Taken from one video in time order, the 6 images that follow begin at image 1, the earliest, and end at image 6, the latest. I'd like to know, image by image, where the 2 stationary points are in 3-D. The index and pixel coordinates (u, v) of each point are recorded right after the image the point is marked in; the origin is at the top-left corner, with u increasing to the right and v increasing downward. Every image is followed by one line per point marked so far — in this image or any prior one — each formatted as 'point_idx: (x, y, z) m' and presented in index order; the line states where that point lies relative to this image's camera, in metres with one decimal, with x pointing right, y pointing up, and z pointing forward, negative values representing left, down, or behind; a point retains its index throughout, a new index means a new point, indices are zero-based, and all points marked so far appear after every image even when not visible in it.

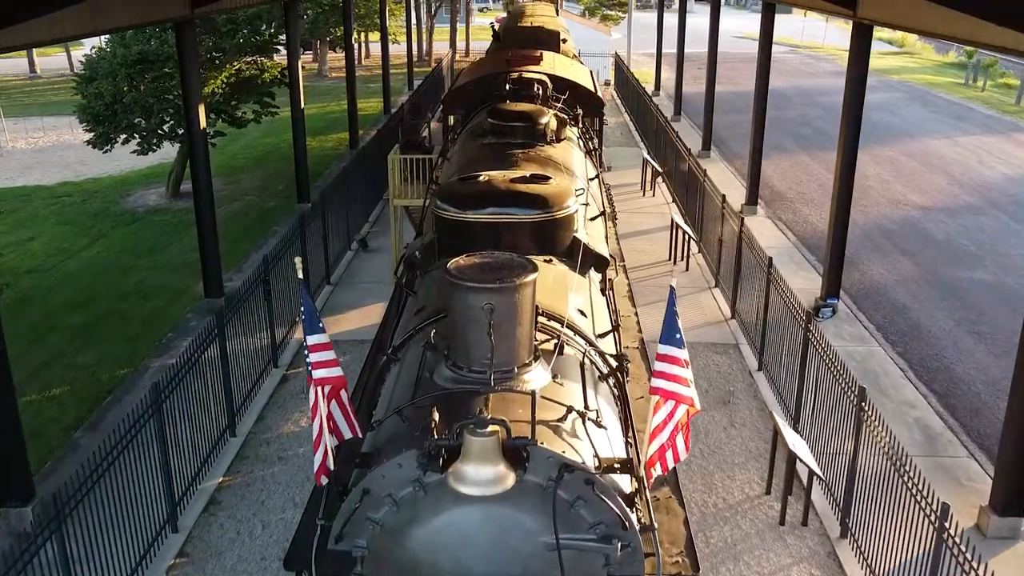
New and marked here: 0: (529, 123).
0: (+0.2, +1.9, +10.2) m
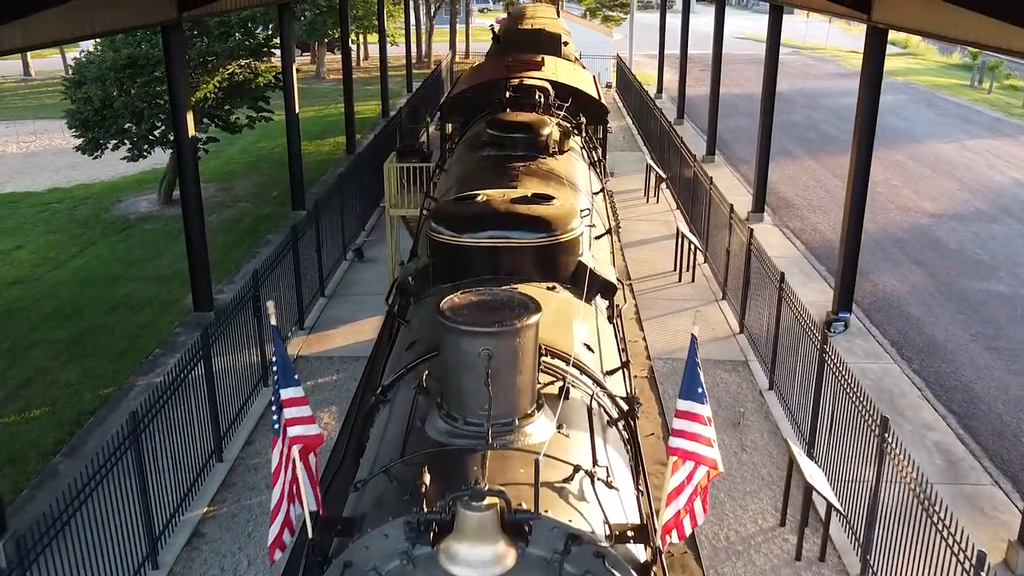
0: (+0.2, +1.6, +9.7) m
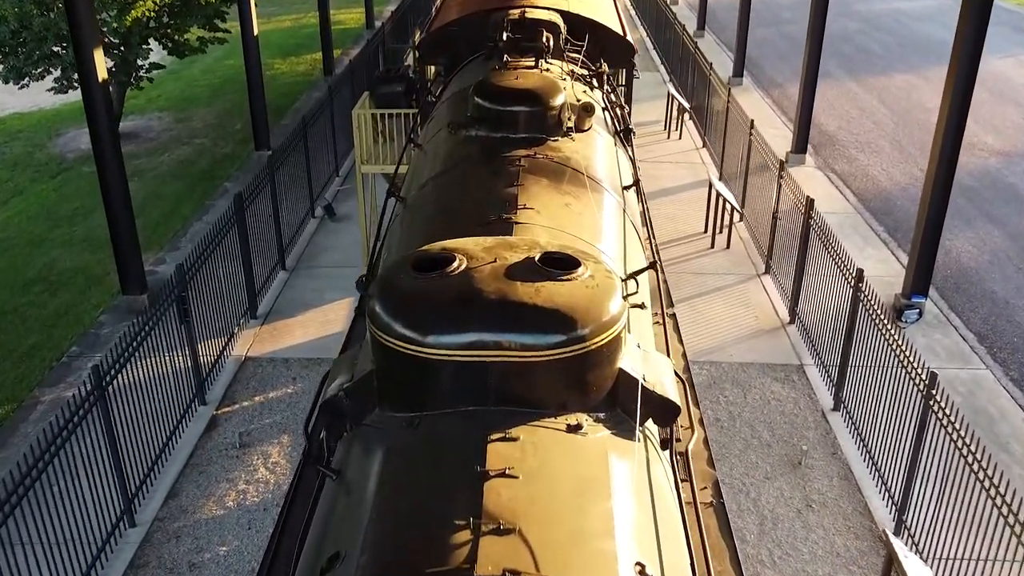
0: (+0.2, +1.4, +6.8) m
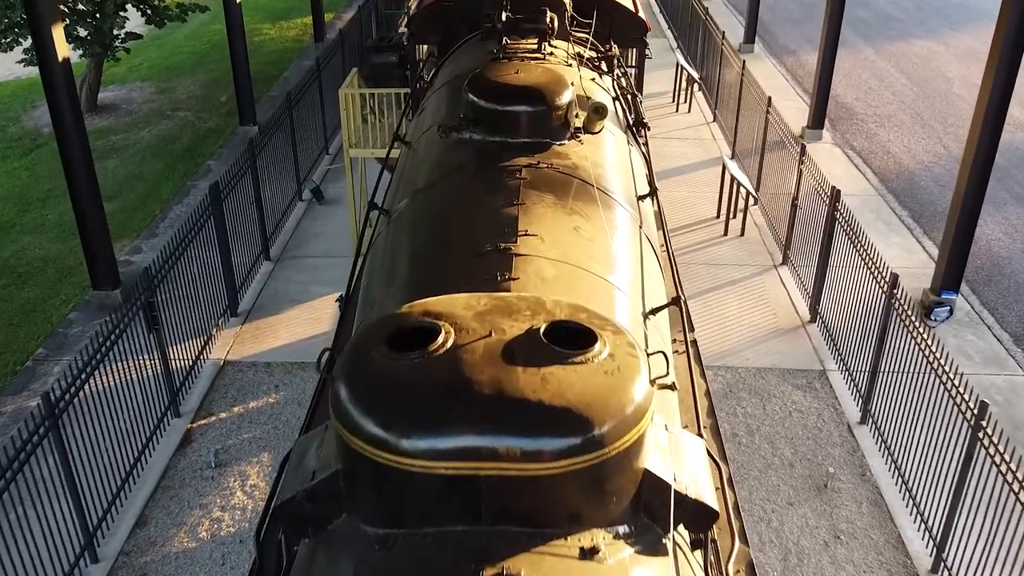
0: (+0.2, +1.2, +5.9) m
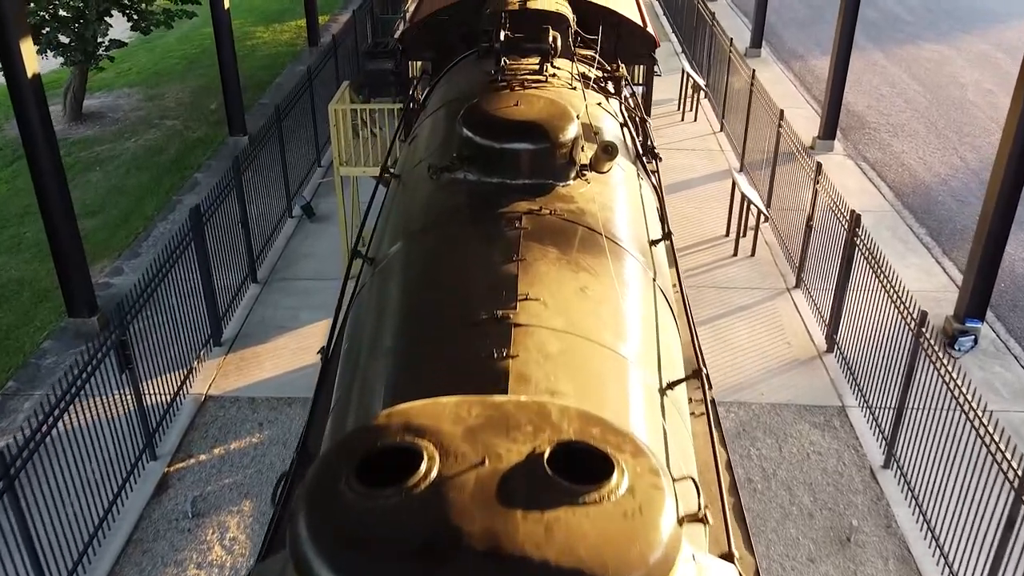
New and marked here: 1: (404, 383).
0: (+0.2, +0.9, +5.3) m
1: (-0.5, -0.5, +4.2) m
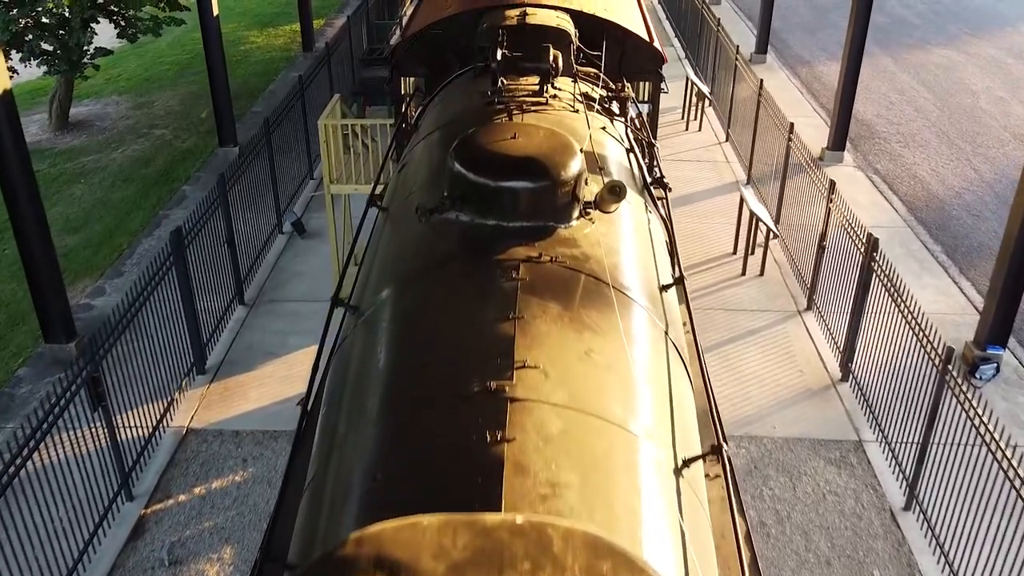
0: (+0.1, +0.6, +4.8) m
1: (-0.5, -0.7, +3.7) m
